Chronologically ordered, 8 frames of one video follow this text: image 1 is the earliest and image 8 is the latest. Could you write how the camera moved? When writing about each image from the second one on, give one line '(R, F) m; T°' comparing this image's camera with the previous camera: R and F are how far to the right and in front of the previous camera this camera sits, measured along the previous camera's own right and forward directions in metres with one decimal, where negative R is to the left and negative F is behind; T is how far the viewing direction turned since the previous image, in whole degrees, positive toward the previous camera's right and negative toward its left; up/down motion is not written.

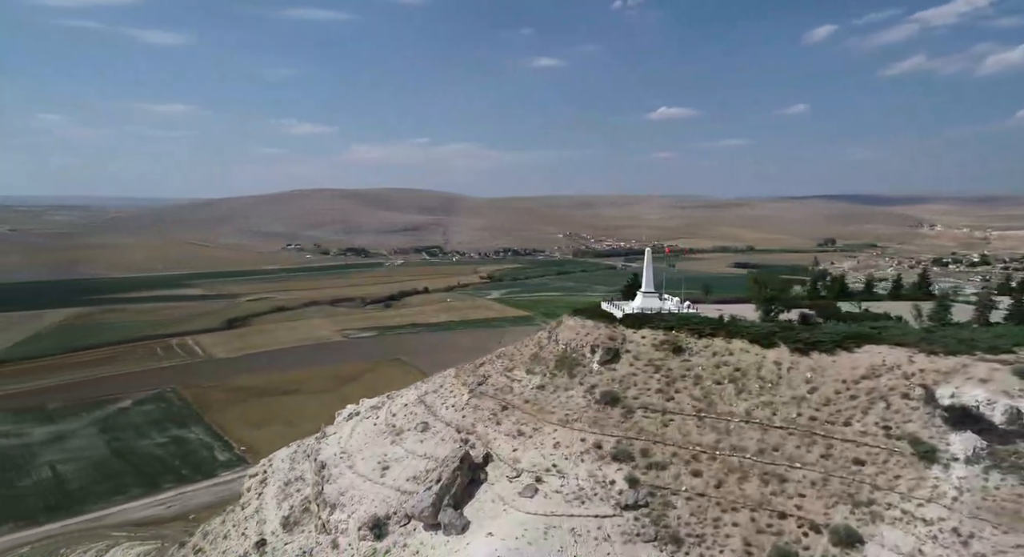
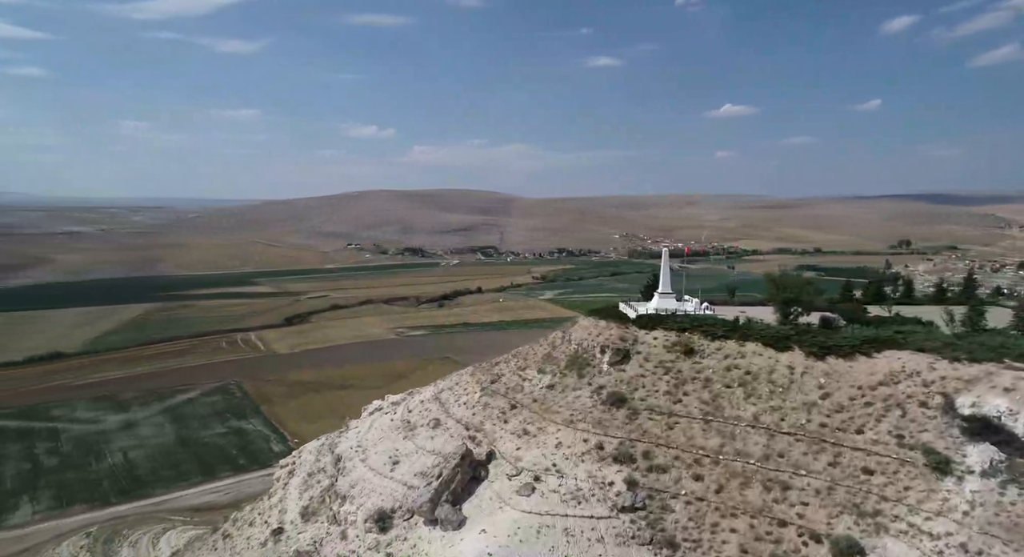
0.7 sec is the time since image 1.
(+1.1, 0.0) m; -5°
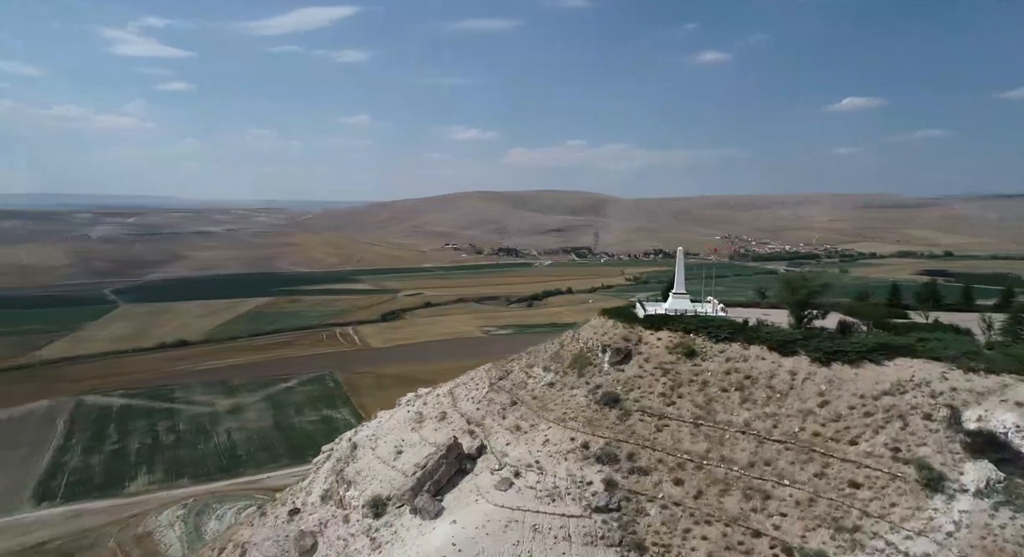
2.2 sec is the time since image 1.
(+2.3, 0.0) m; -8°
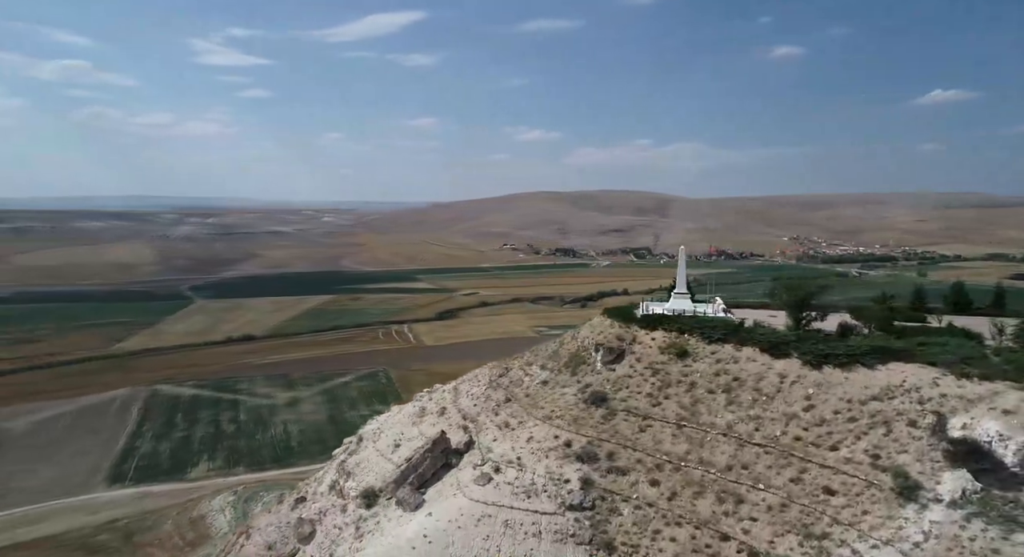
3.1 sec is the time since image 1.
(+1.6, -0.1) m; -5°
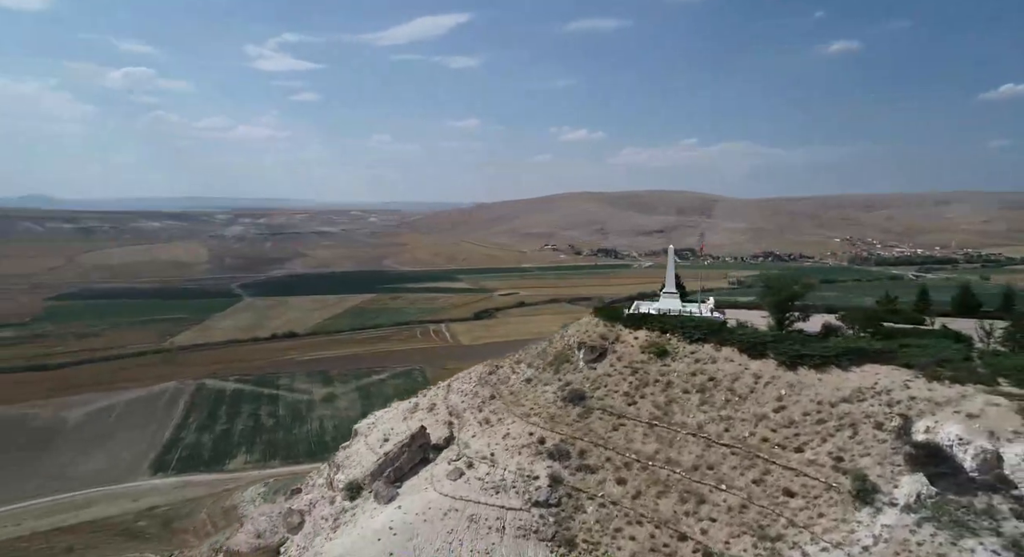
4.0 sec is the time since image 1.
(+1.4, -0.1) m; -3°
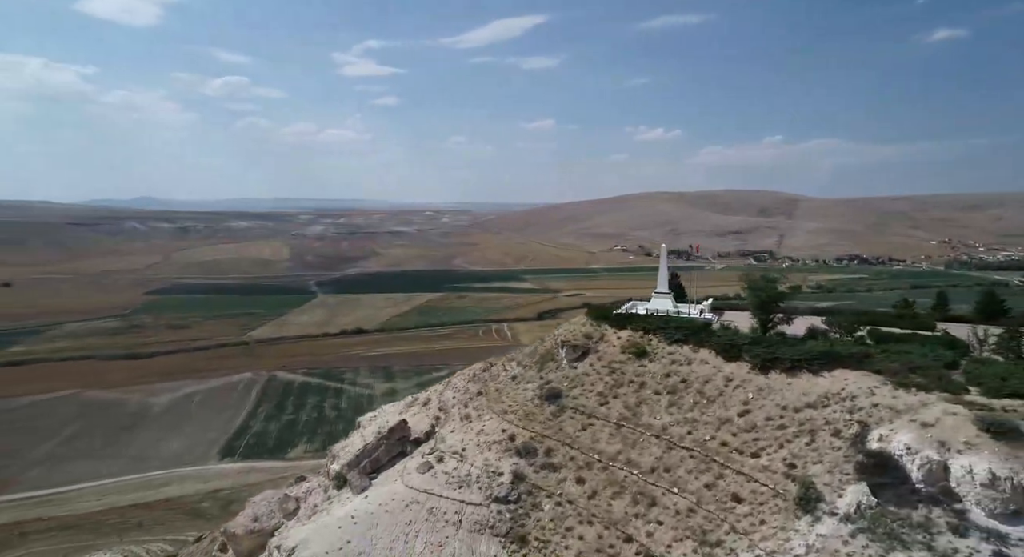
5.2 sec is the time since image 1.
(+2.1, 0.0) m; -6°
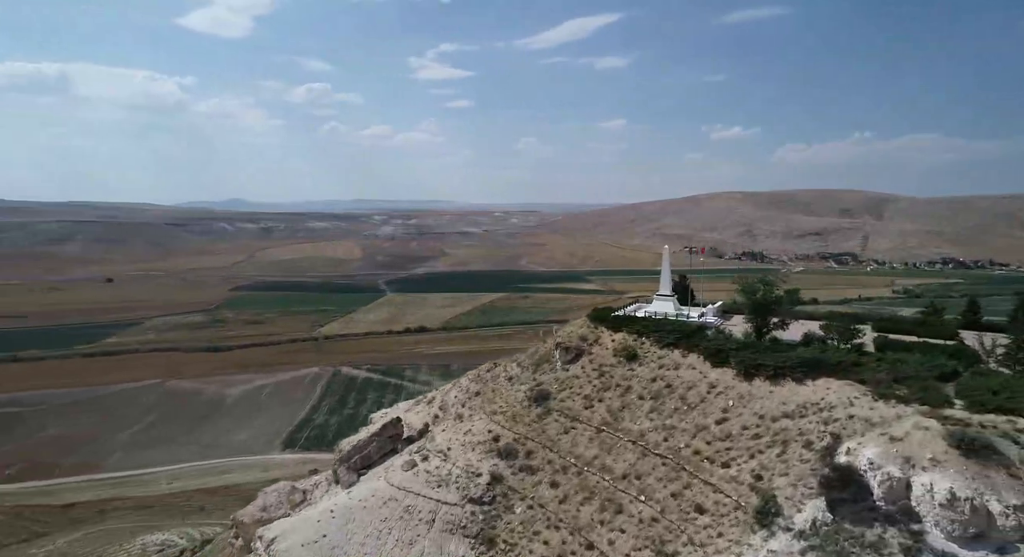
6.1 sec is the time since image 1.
(+1.7, +0.1) m; -5°
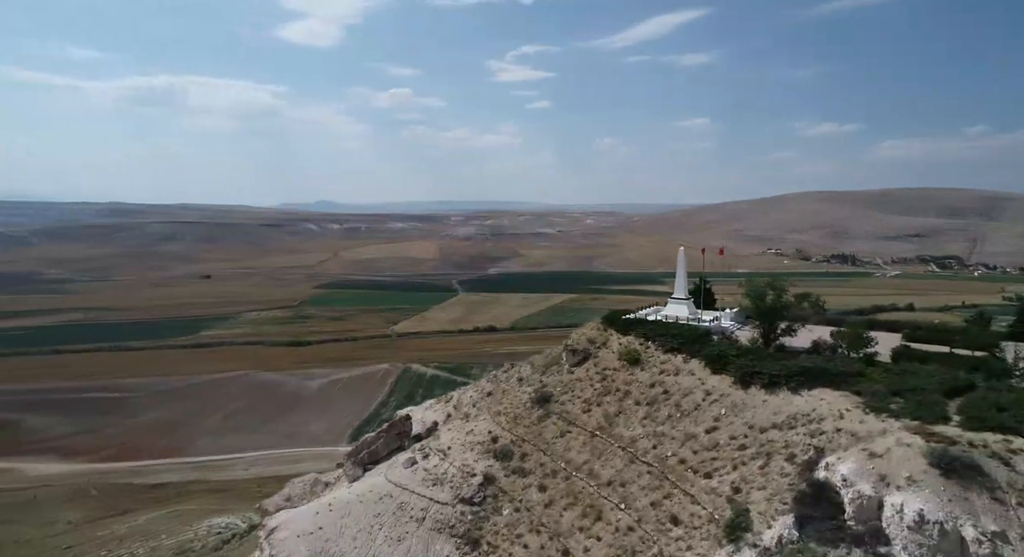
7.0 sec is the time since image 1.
(+1.6, +0.1) m; -6°
